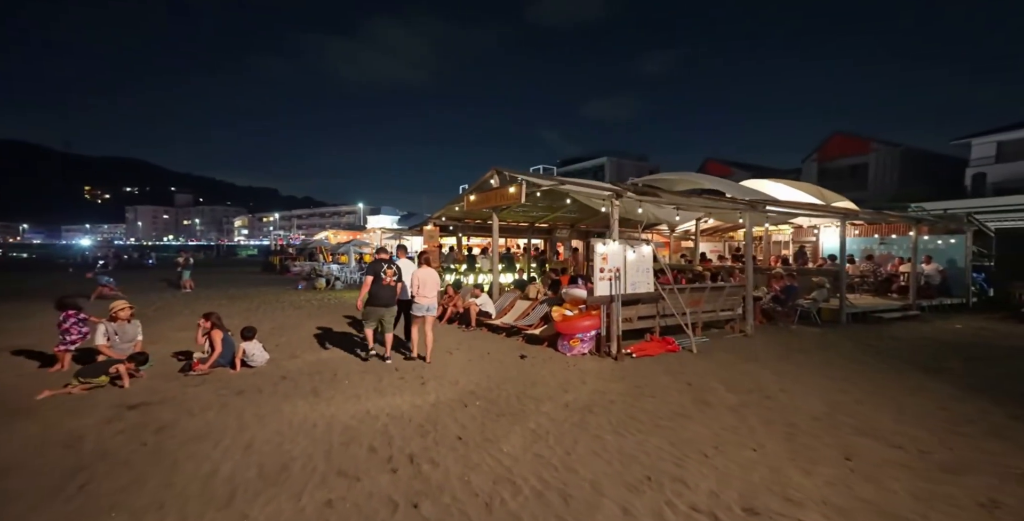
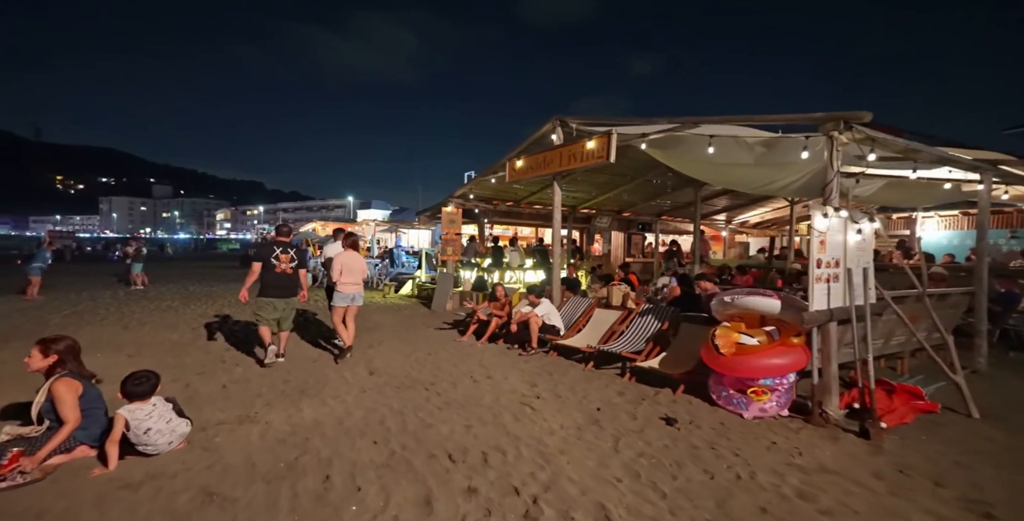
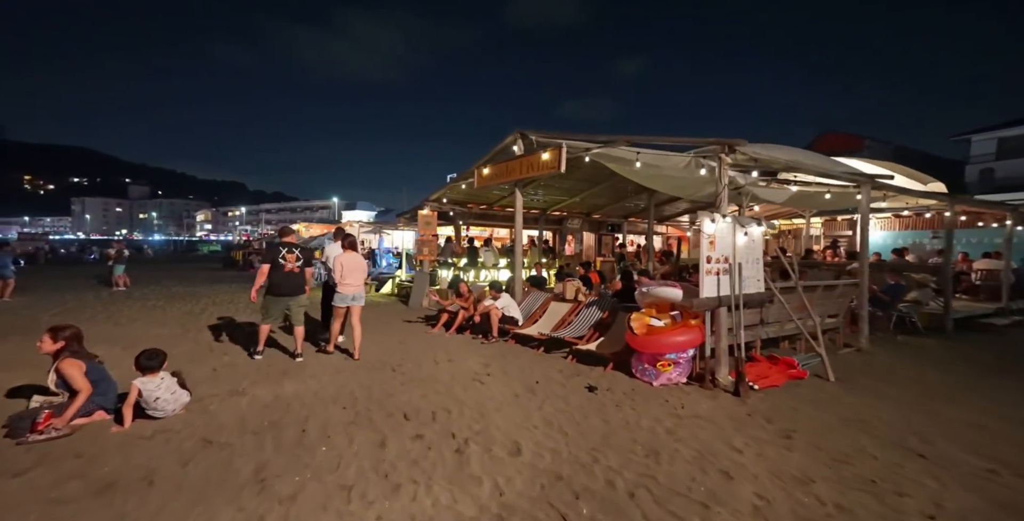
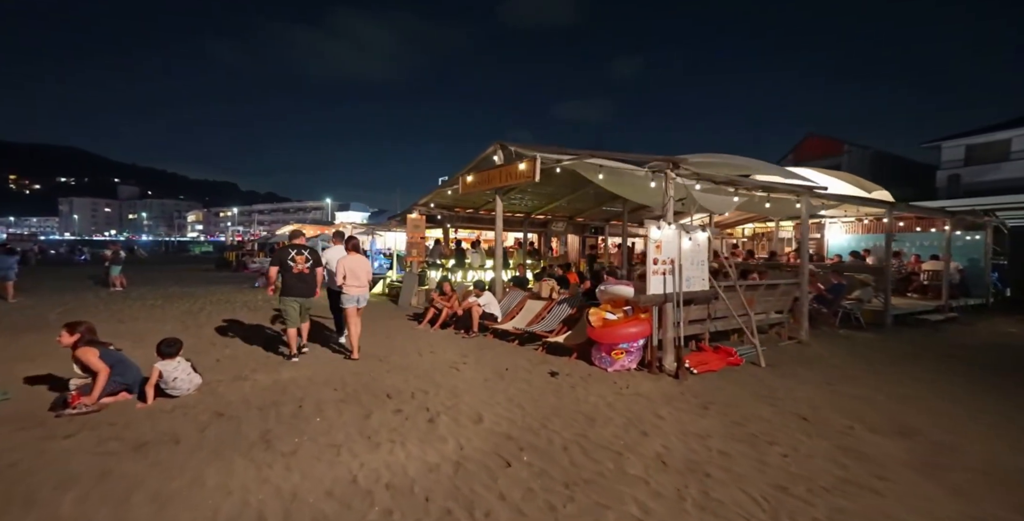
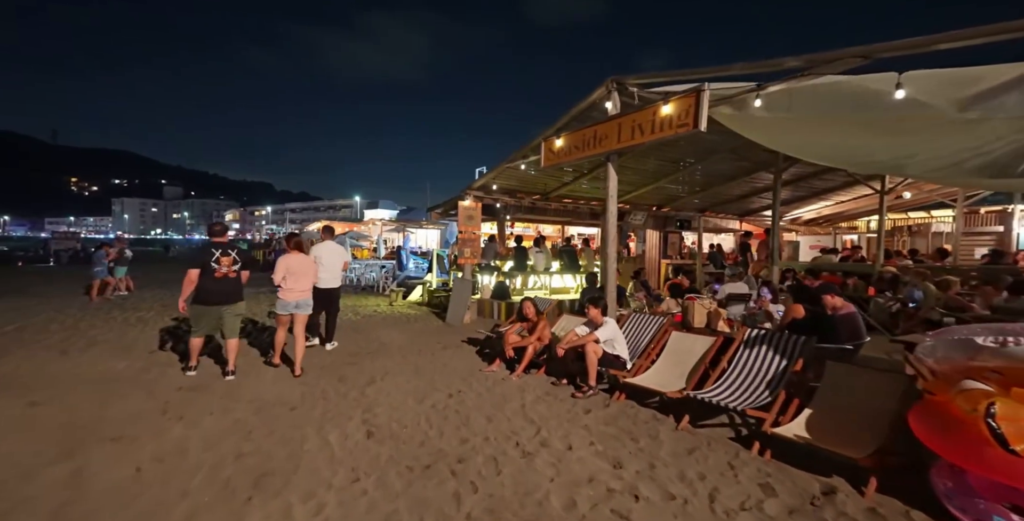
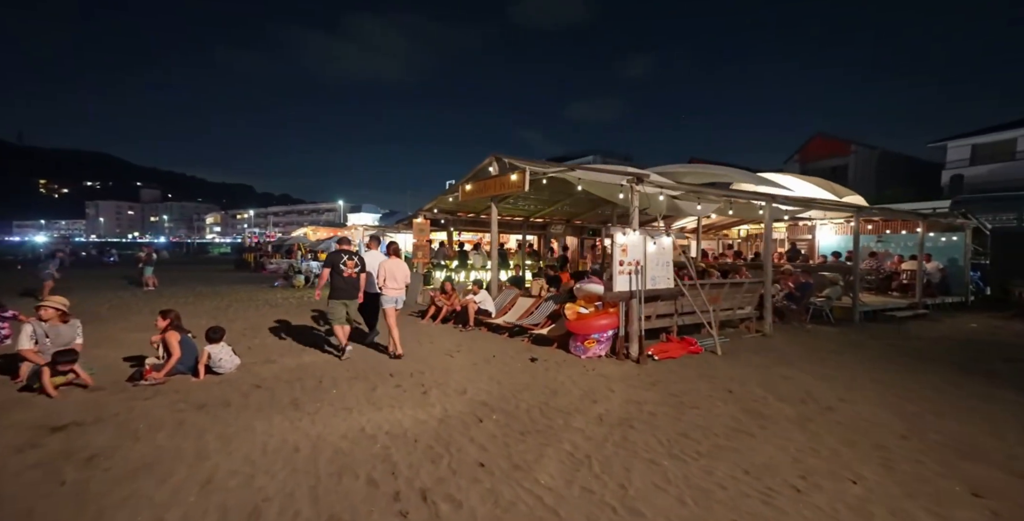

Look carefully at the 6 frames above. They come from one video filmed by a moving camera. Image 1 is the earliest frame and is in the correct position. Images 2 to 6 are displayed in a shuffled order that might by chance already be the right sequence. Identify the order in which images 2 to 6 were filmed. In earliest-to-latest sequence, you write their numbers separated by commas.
6, 4, 3, 2, 5
